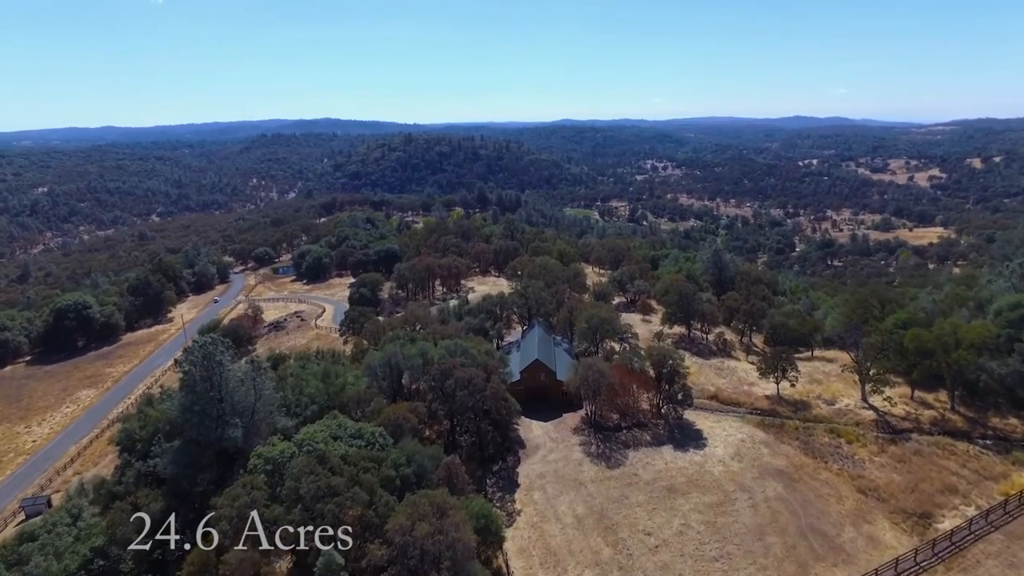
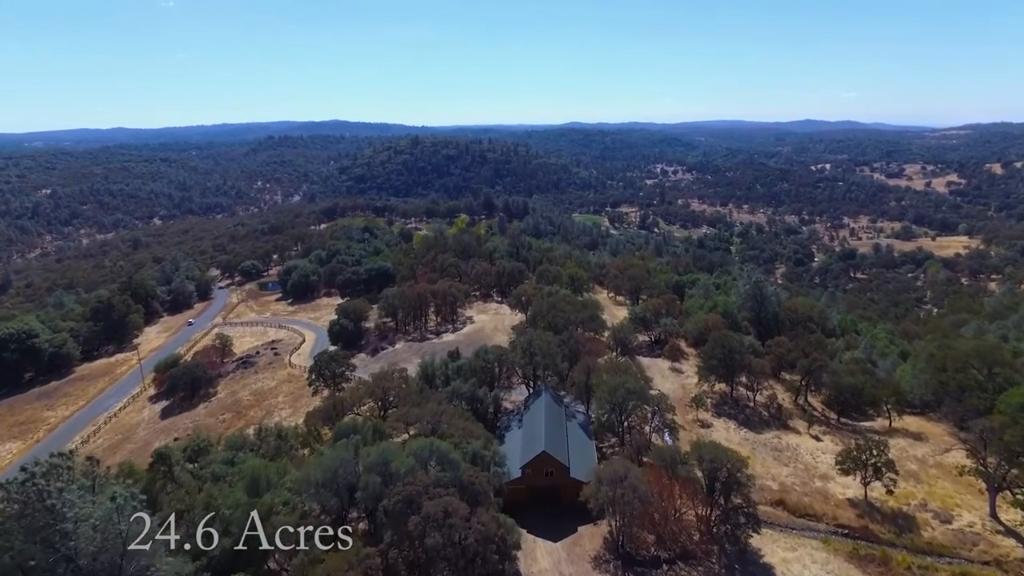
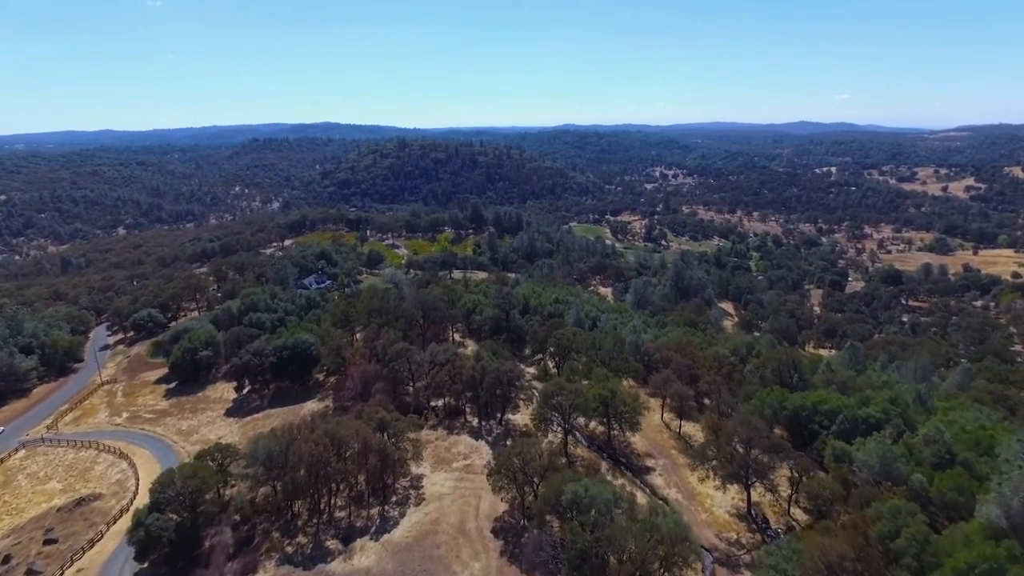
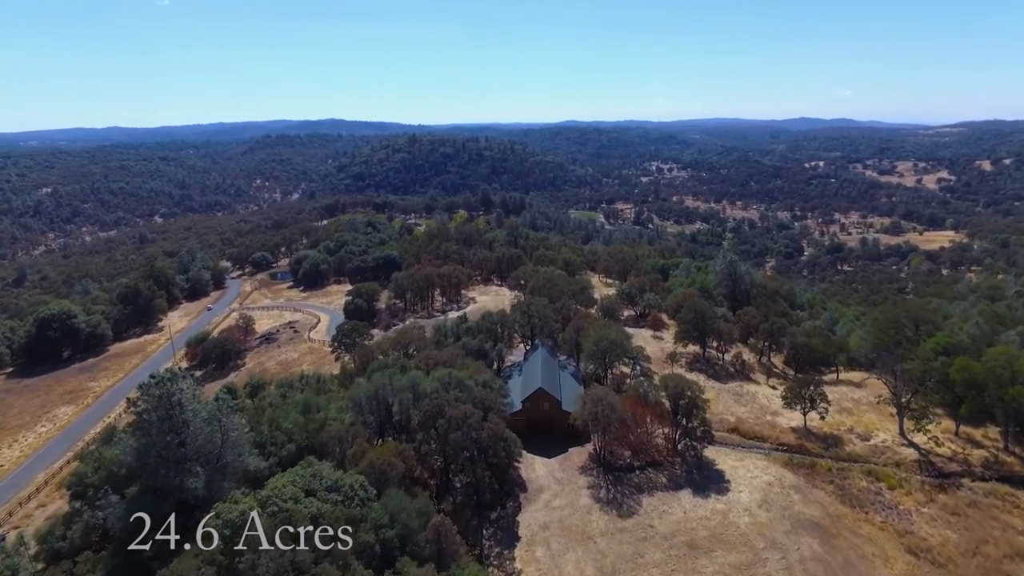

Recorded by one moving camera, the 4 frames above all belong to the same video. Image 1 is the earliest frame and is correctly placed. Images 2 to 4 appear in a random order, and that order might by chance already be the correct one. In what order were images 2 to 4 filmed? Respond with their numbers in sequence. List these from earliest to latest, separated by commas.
4, 2, 3
